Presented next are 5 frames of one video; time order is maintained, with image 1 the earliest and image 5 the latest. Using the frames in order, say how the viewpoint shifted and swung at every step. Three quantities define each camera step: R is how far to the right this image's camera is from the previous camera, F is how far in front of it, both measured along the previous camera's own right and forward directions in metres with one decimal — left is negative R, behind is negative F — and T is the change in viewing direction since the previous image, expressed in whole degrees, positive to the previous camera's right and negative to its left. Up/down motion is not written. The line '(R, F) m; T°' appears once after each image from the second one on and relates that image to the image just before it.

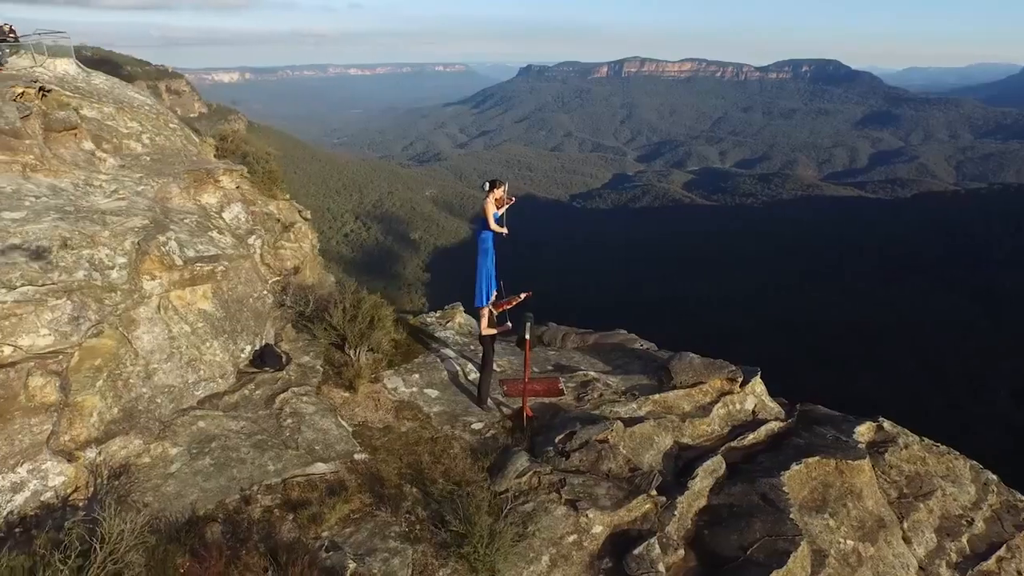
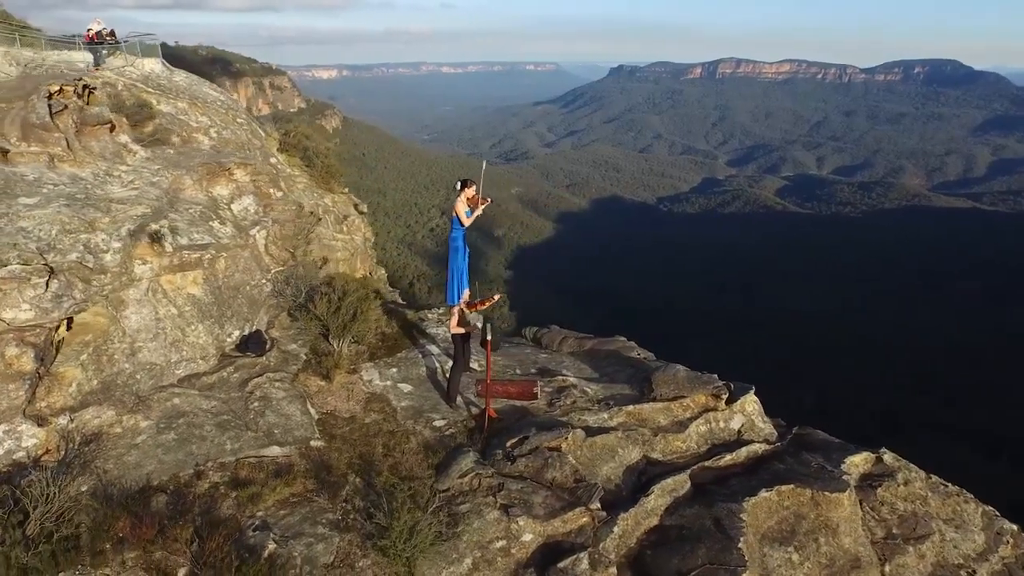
(+1.0, +0.1) m; -8°
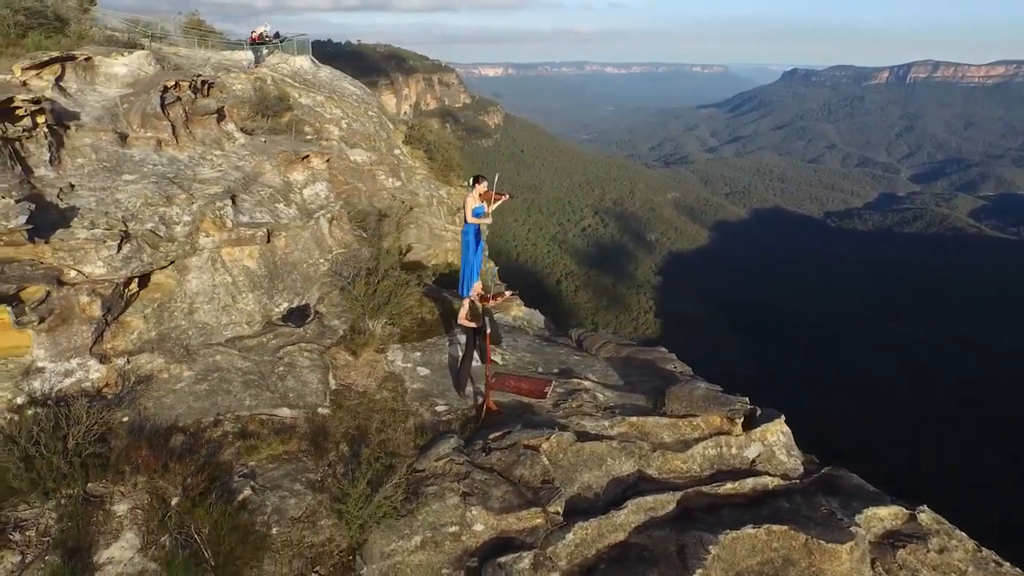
(+1.2, +0.1) m; -14°
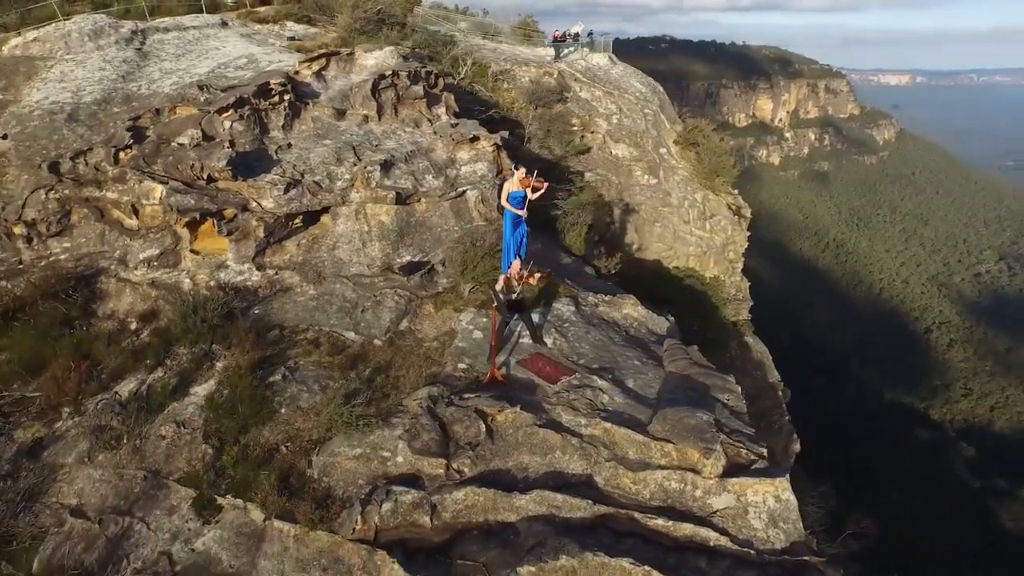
(+2.9, +0.5) m; -31°
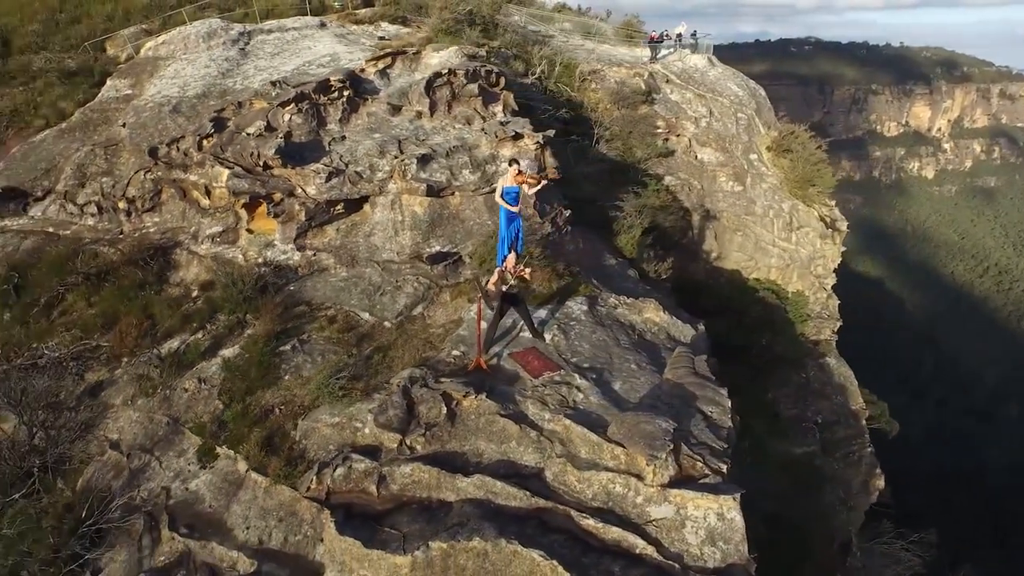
(+1.3, 0.0) m; -11°
